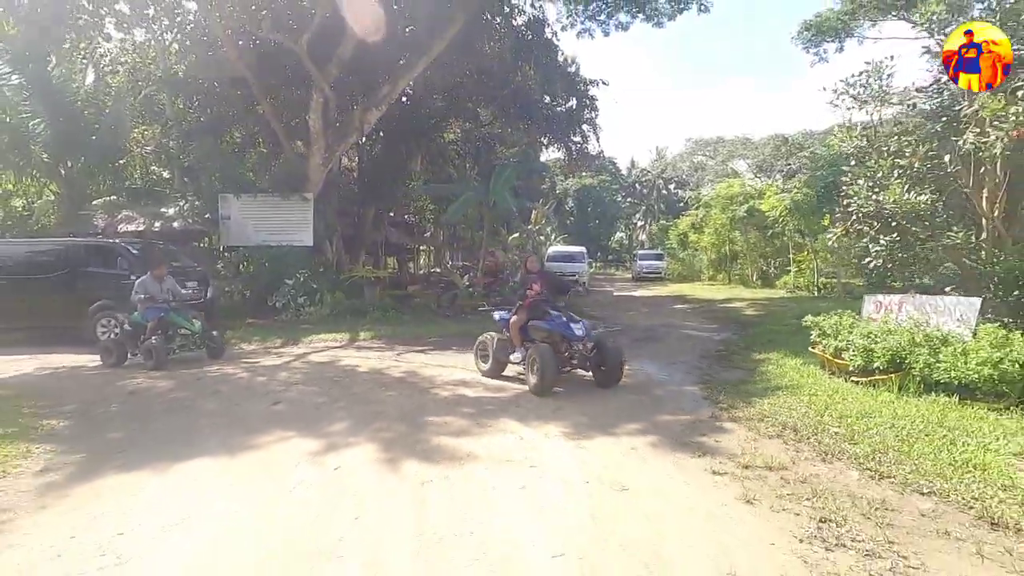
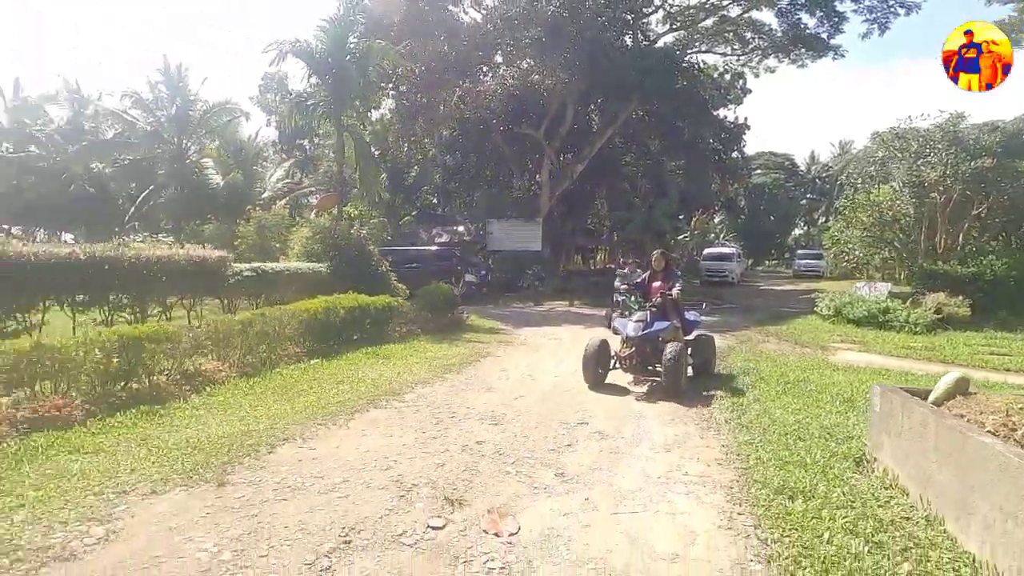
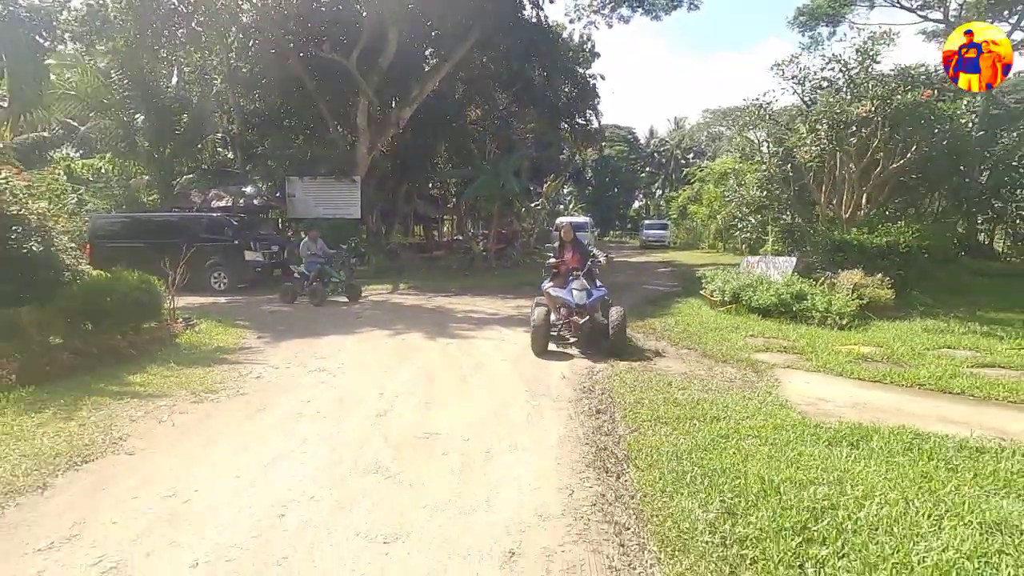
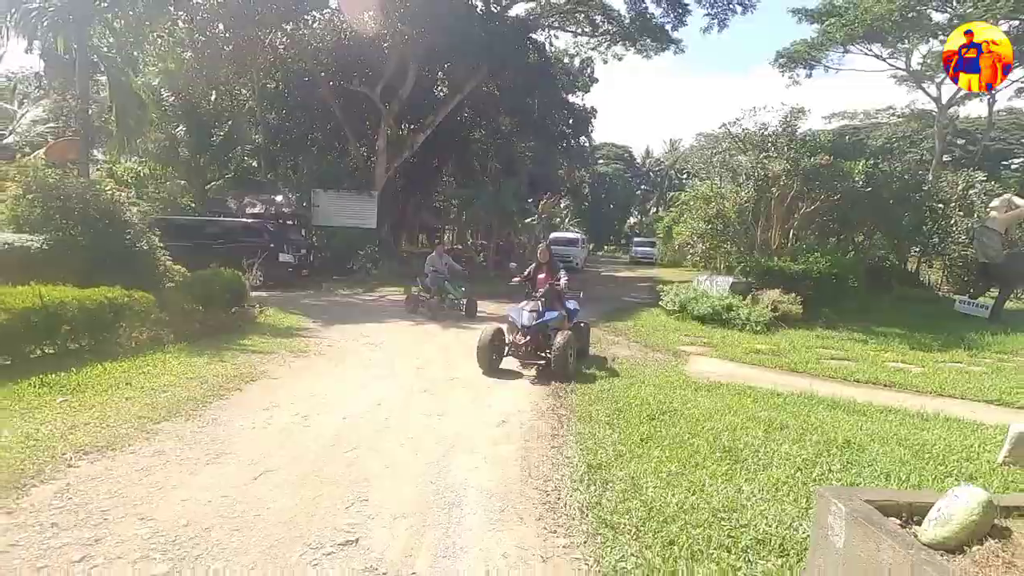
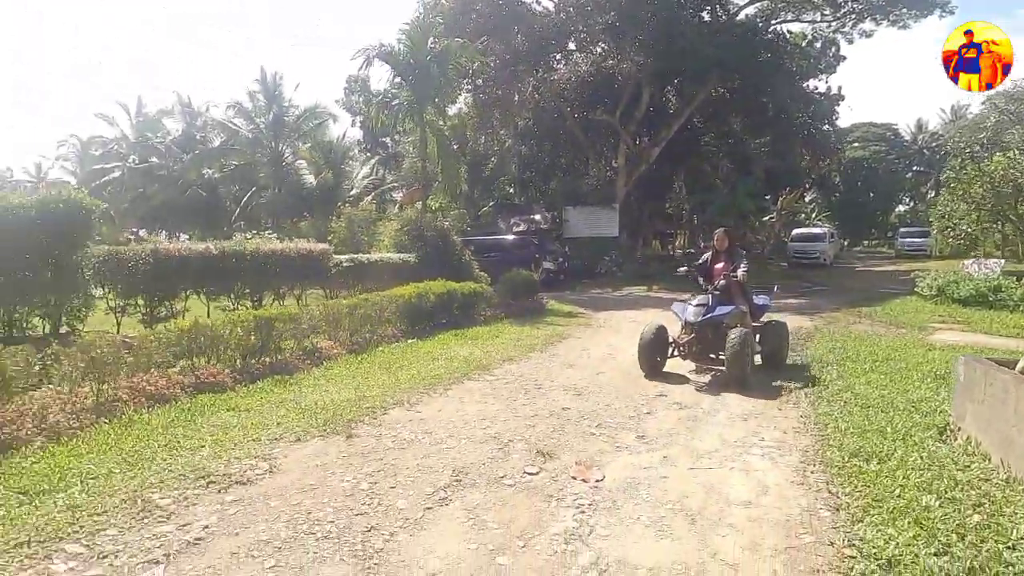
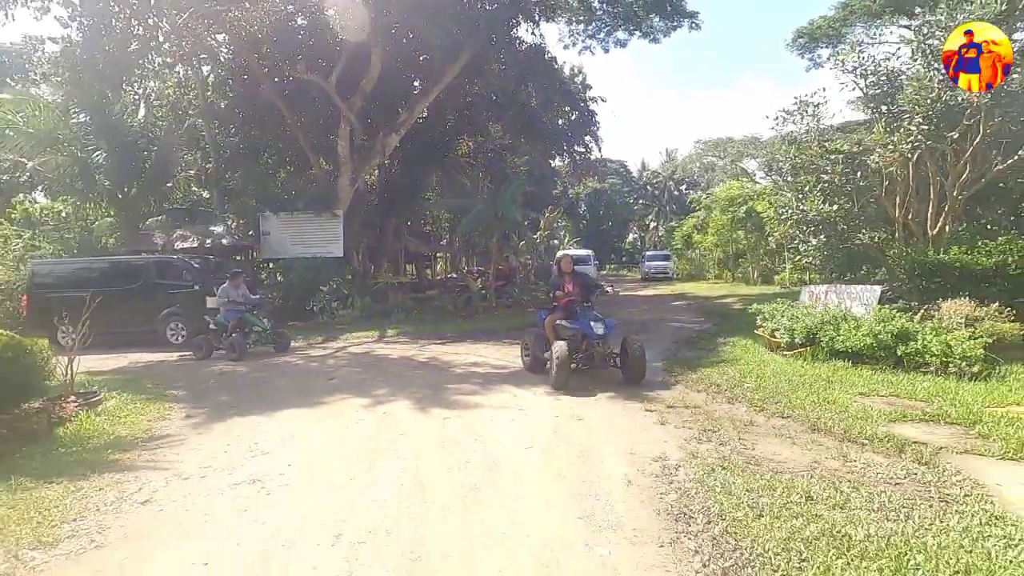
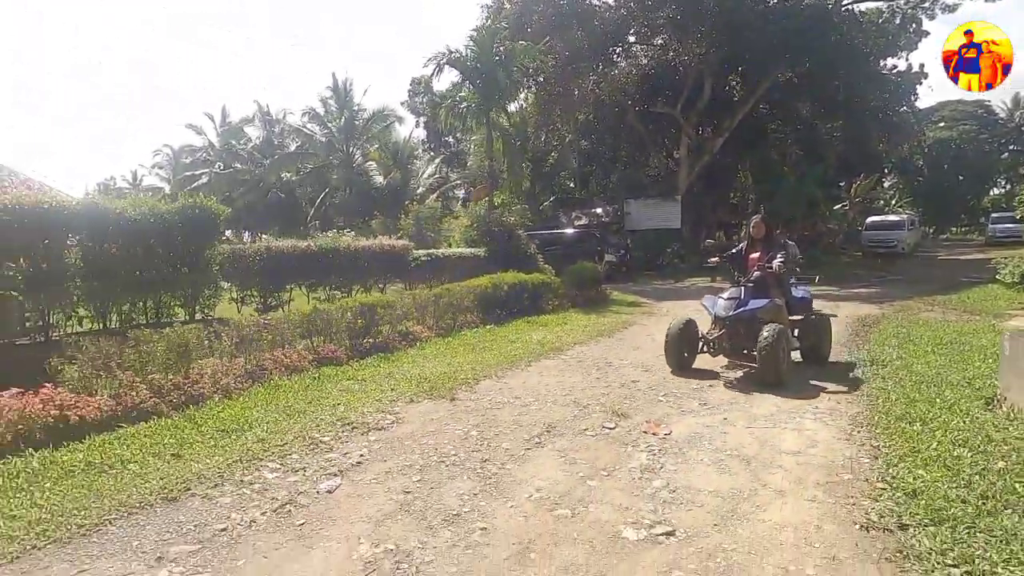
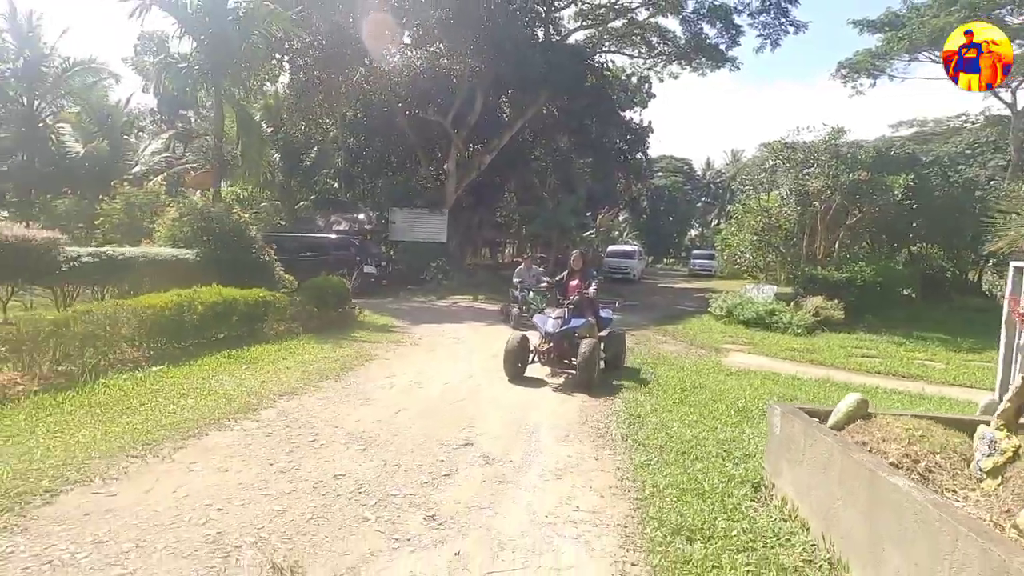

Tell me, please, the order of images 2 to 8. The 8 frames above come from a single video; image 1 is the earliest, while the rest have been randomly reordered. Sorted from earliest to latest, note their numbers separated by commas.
6, 3, 4, 8, 2, 5, 7
